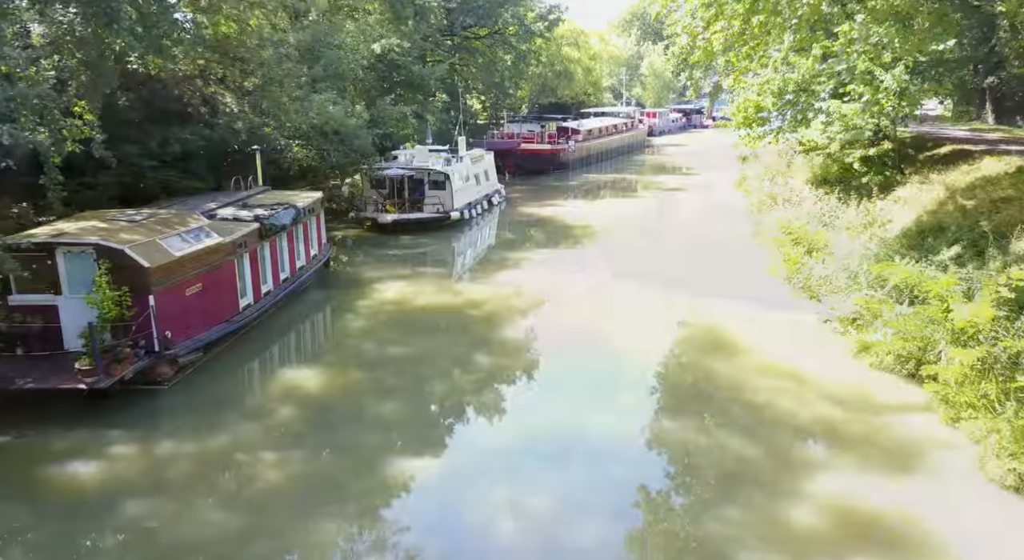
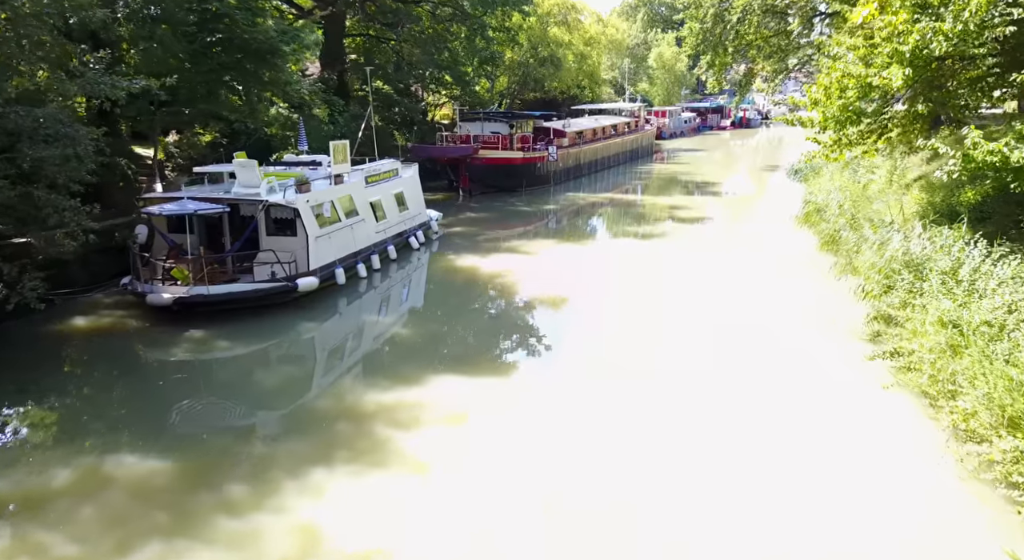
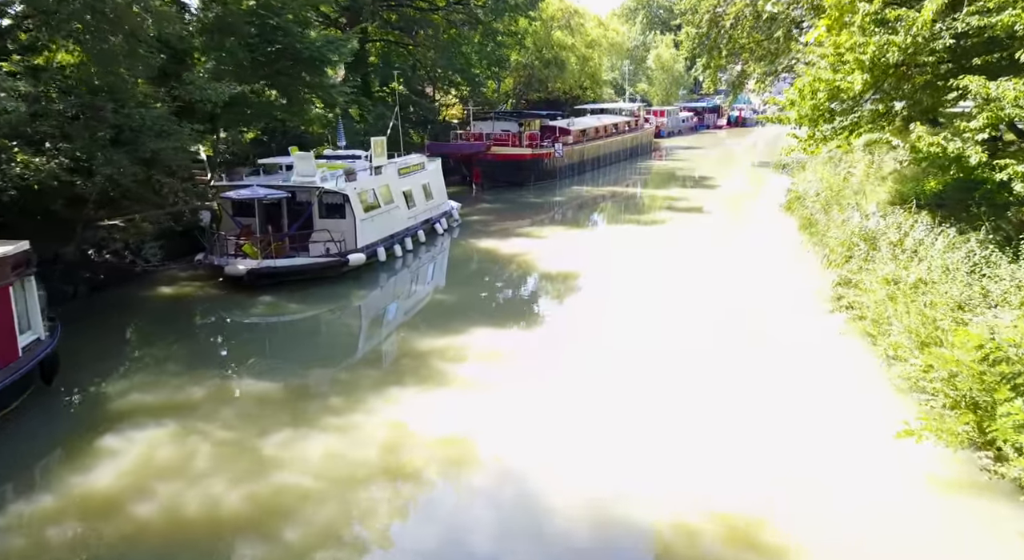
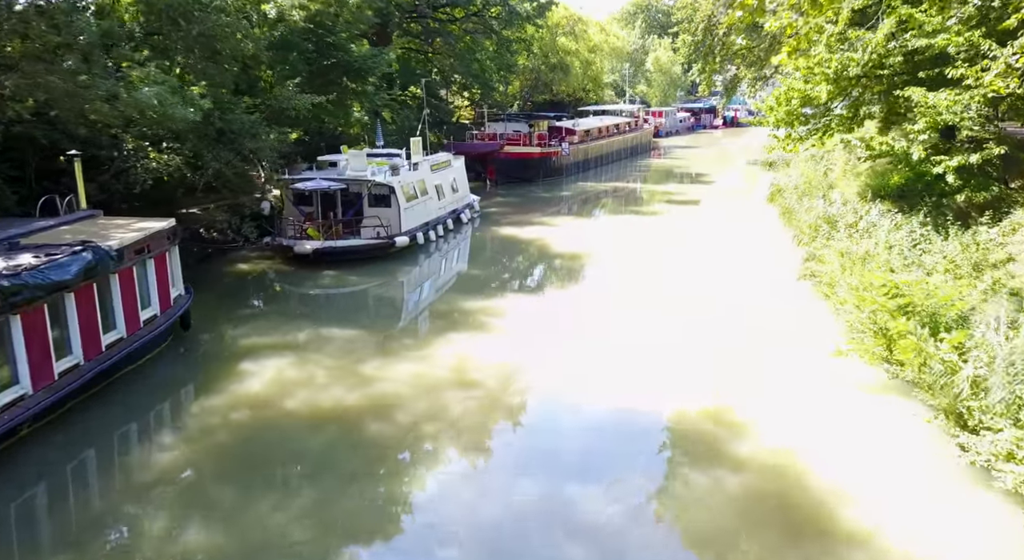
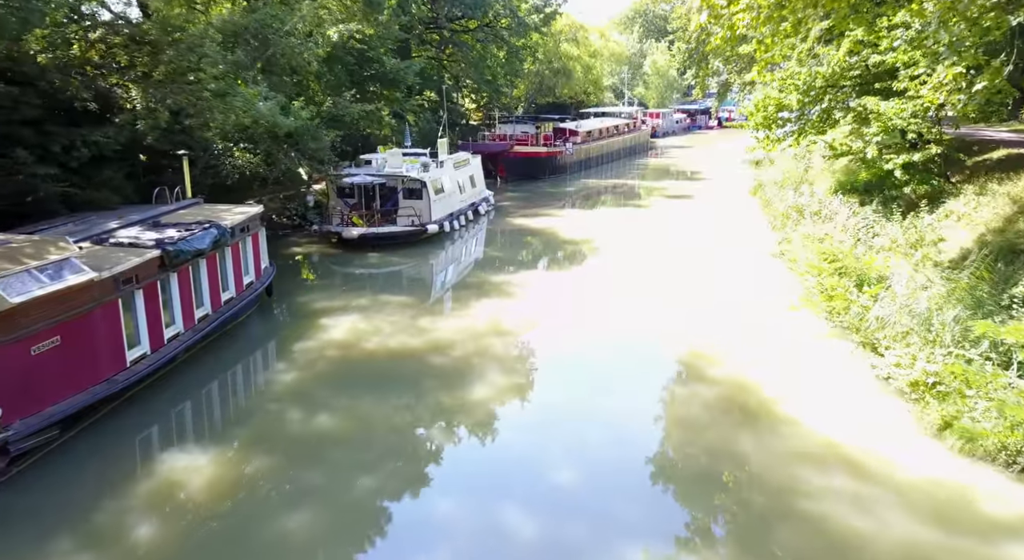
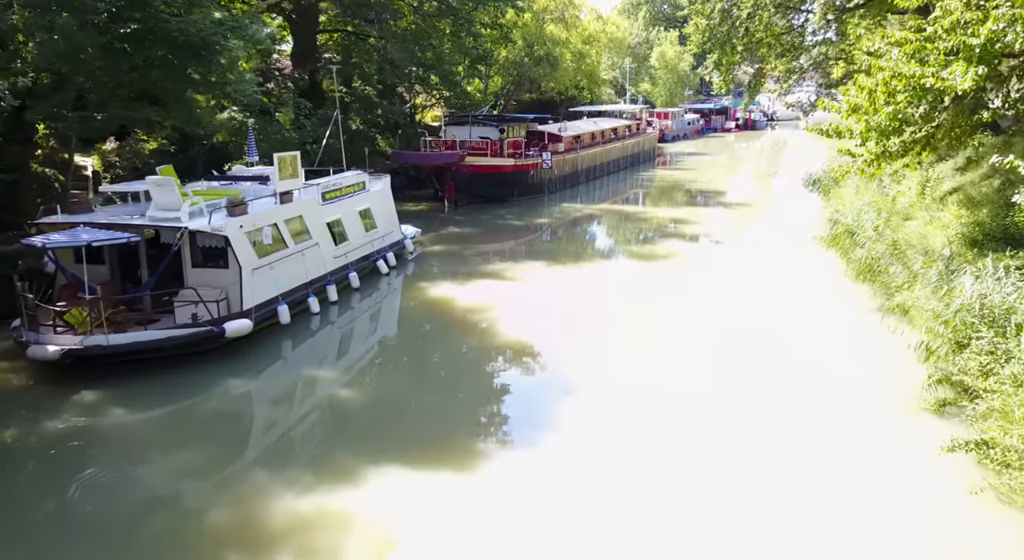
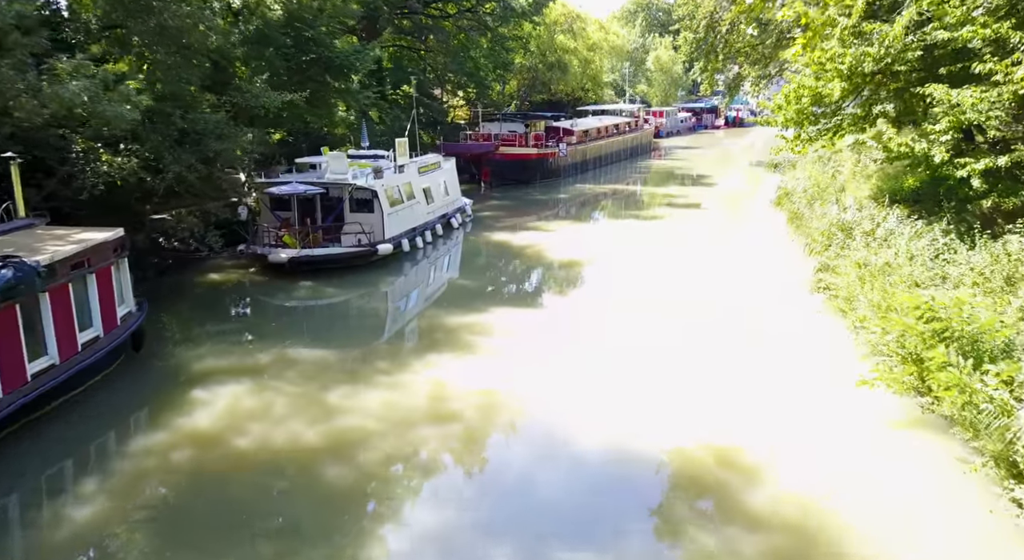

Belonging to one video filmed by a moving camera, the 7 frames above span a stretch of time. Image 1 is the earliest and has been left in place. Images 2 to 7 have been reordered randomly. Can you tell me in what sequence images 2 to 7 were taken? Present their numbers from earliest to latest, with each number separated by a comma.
5, 4, 7, 3, 2, 6
